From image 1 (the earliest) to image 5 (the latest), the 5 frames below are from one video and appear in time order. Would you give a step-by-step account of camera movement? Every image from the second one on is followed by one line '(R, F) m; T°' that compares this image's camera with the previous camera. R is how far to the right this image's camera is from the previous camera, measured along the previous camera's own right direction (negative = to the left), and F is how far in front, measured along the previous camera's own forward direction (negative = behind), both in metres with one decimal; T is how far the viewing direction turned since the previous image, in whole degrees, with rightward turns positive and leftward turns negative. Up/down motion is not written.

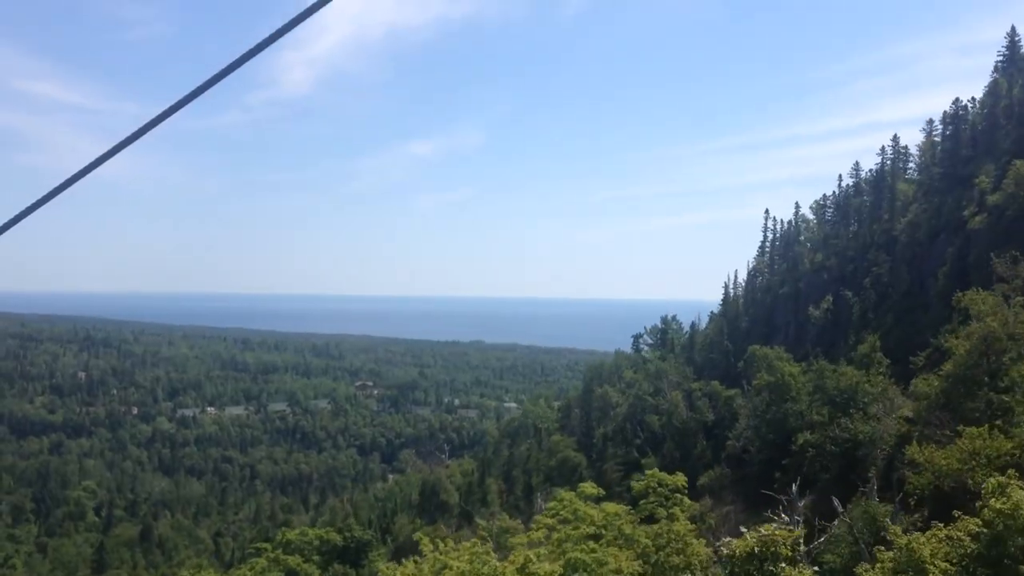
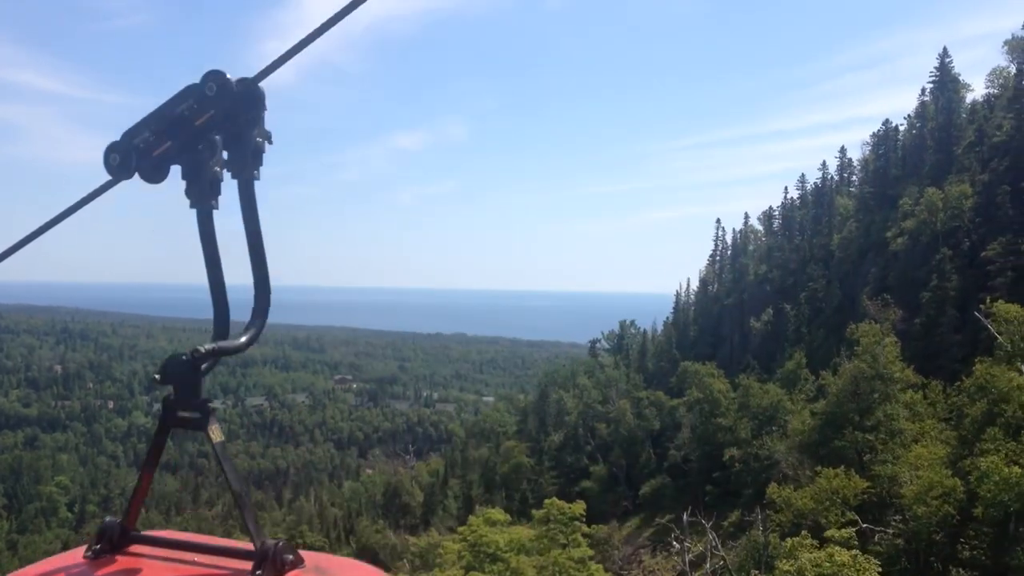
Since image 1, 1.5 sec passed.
(+2.6, -1.0) m; +1°
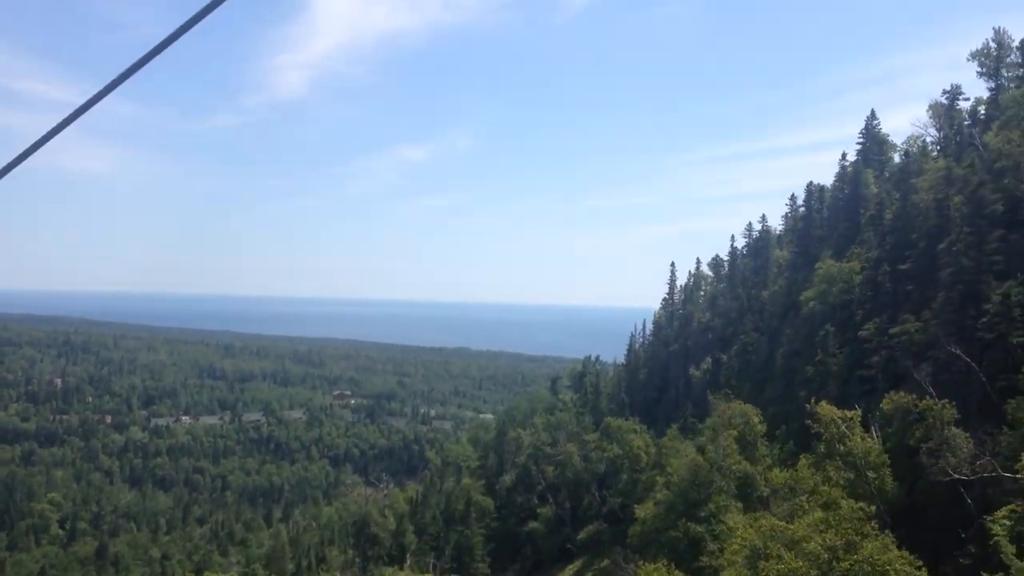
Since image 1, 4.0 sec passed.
(+4.5, -1.6) m; 0°
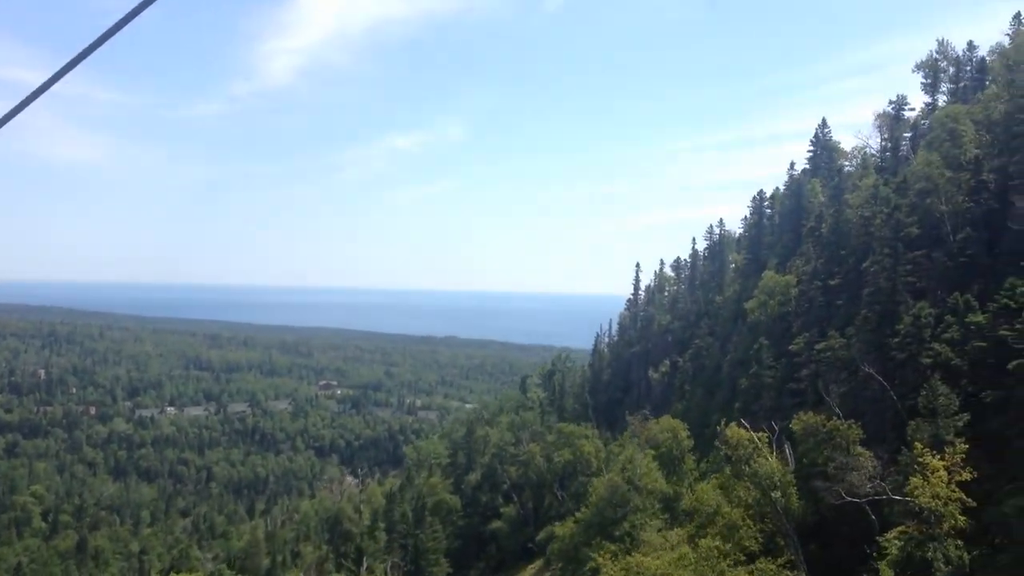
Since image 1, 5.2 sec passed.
(+2.2, -0.7) m; +1°
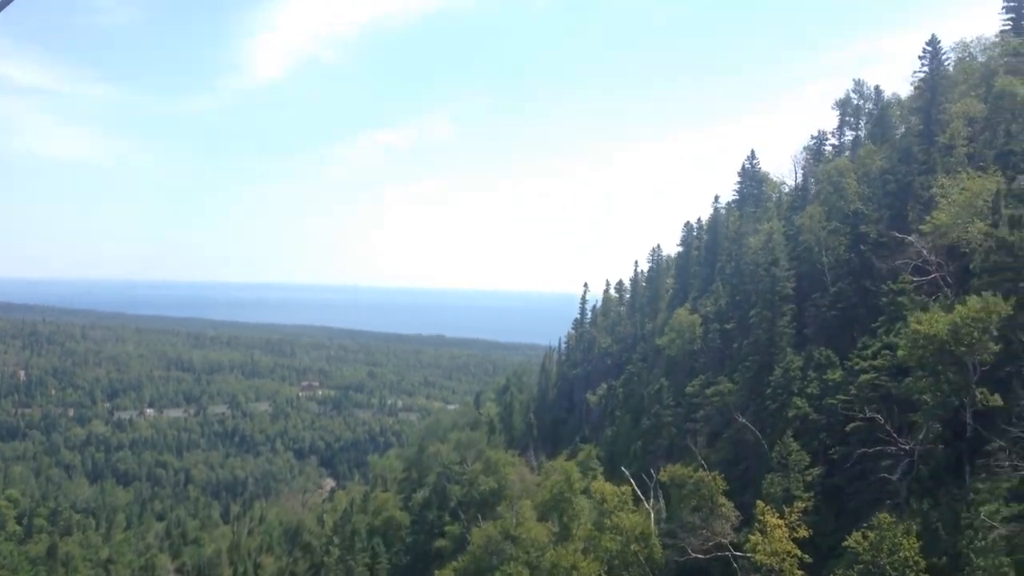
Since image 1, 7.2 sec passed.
(+3.7, -1.2) m; +1°
